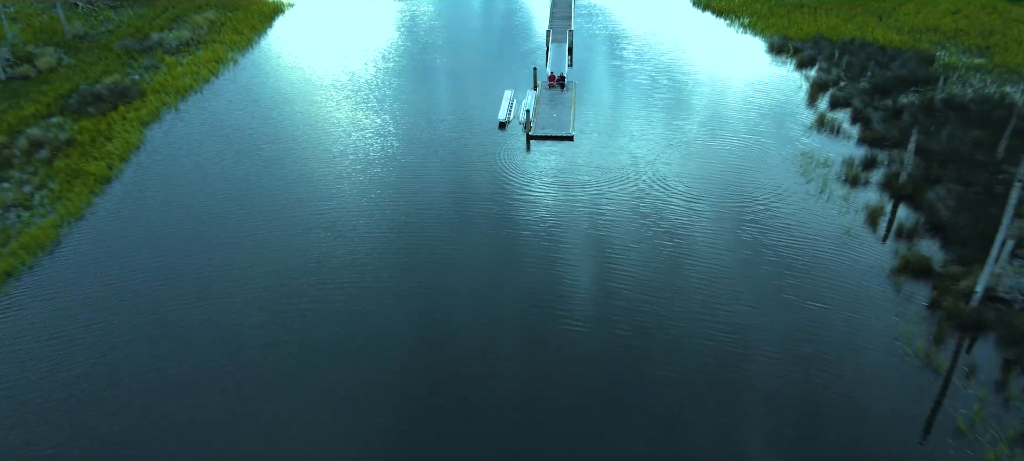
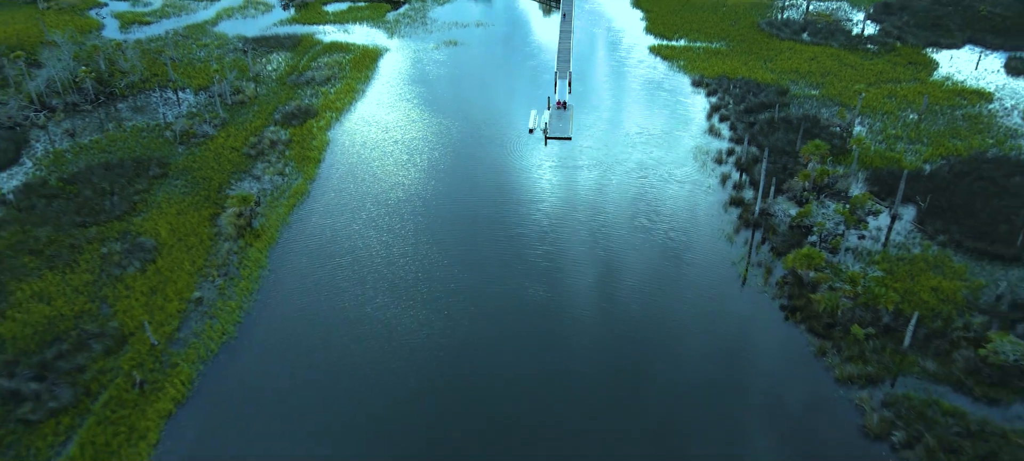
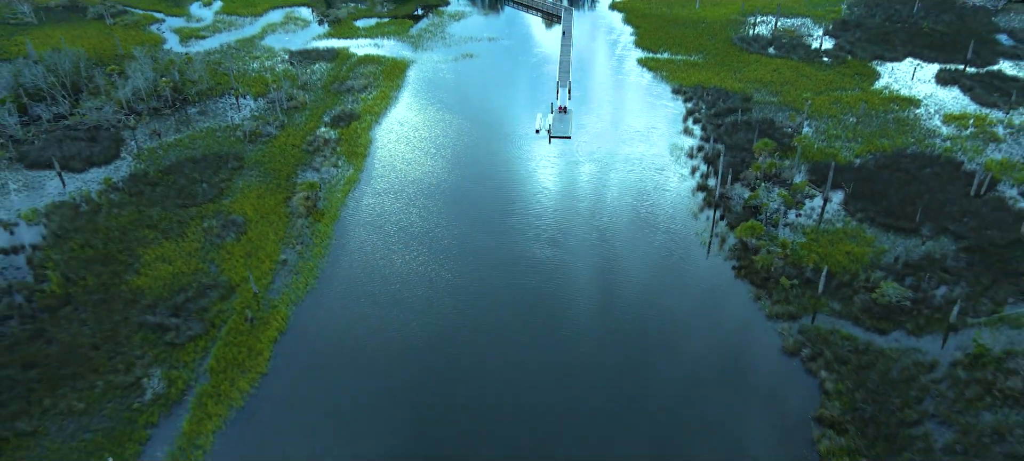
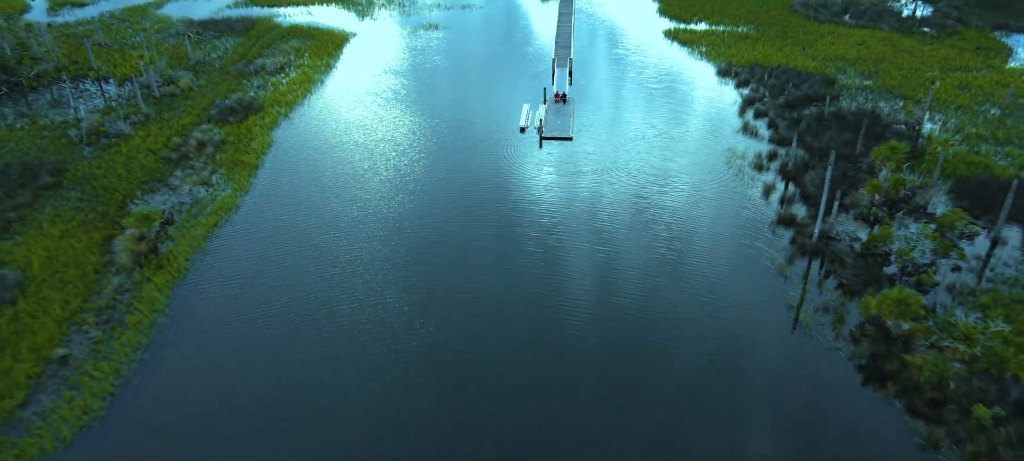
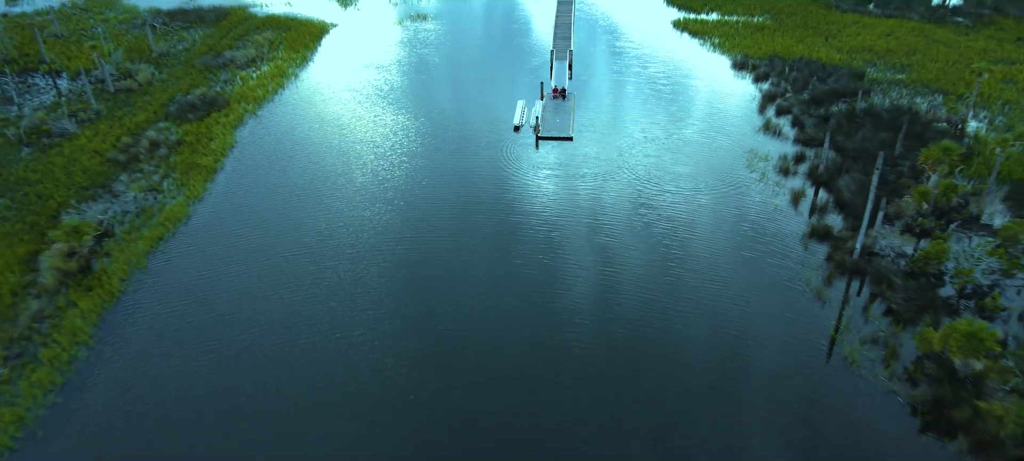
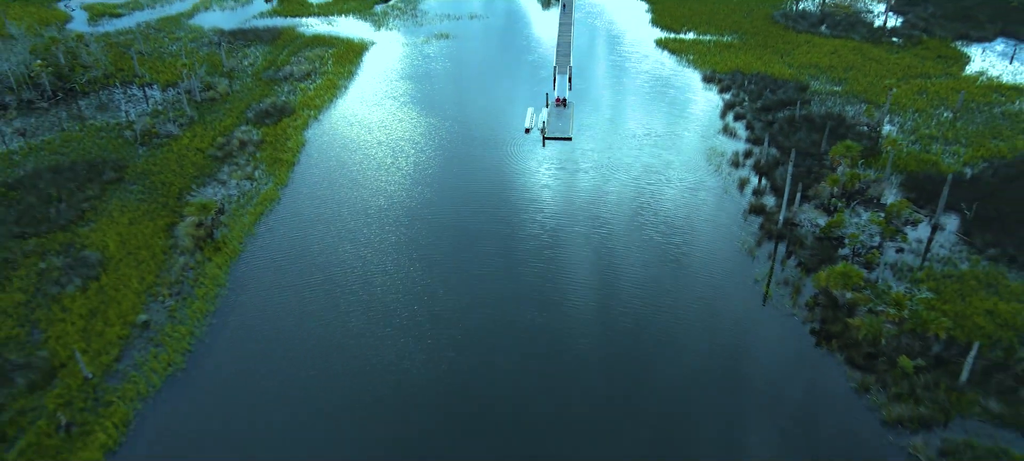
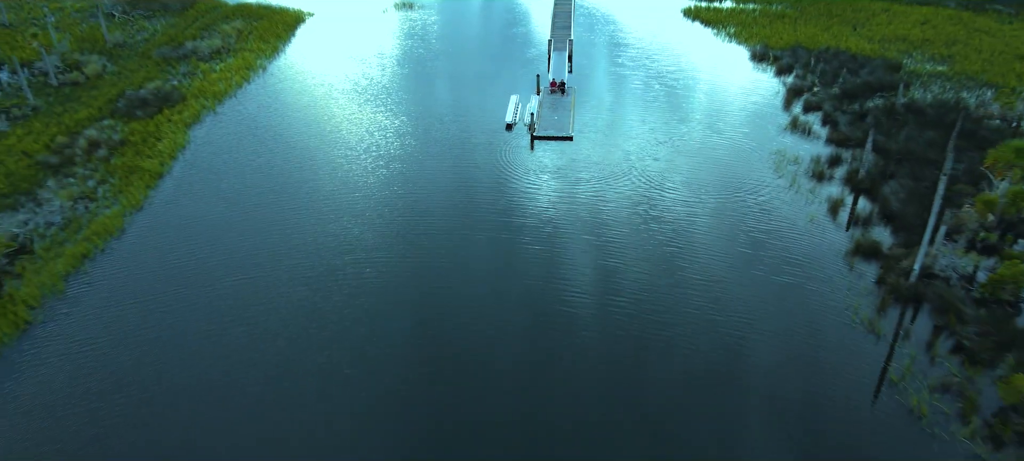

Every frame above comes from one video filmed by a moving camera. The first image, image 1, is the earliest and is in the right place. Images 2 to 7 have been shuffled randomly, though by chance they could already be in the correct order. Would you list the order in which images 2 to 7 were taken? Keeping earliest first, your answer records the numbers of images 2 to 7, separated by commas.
7, 5, 4, 6, 2, 3
